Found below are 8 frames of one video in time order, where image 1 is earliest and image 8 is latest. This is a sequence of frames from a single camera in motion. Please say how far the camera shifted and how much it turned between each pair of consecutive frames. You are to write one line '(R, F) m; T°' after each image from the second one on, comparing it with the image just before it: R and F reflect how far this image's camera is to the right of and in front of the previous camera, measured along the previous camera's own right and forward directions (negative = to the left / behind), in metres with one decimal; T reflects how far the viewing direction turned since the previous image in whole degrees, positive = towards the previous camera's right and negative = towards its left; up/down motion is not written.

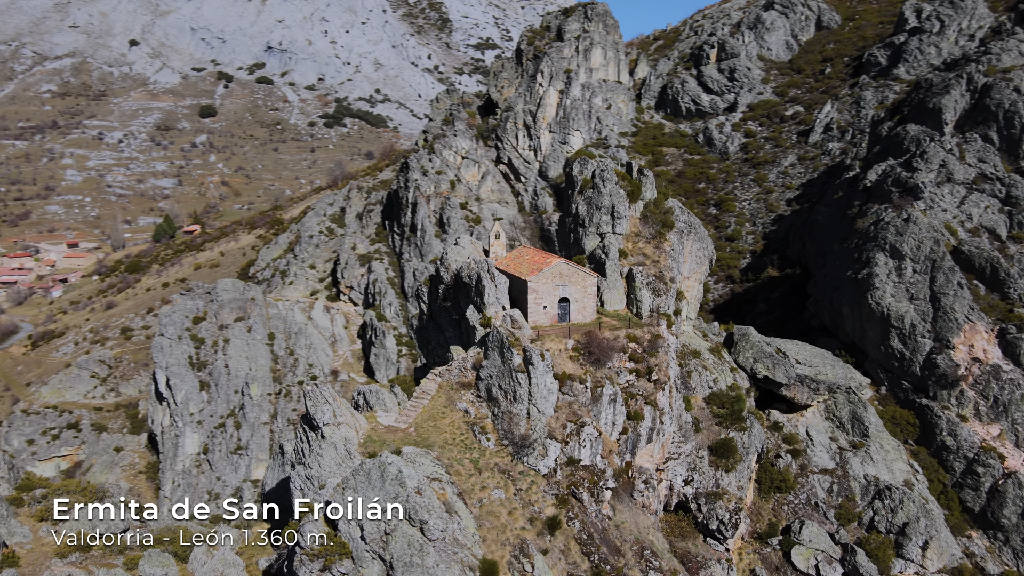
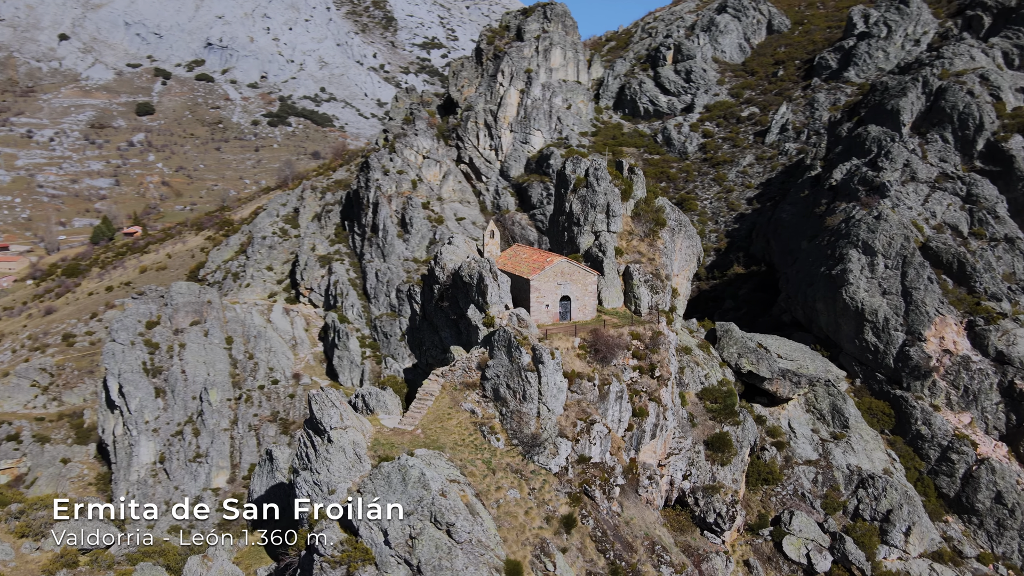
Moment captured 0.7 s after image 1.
(-1.7, +0.2) m; +4°
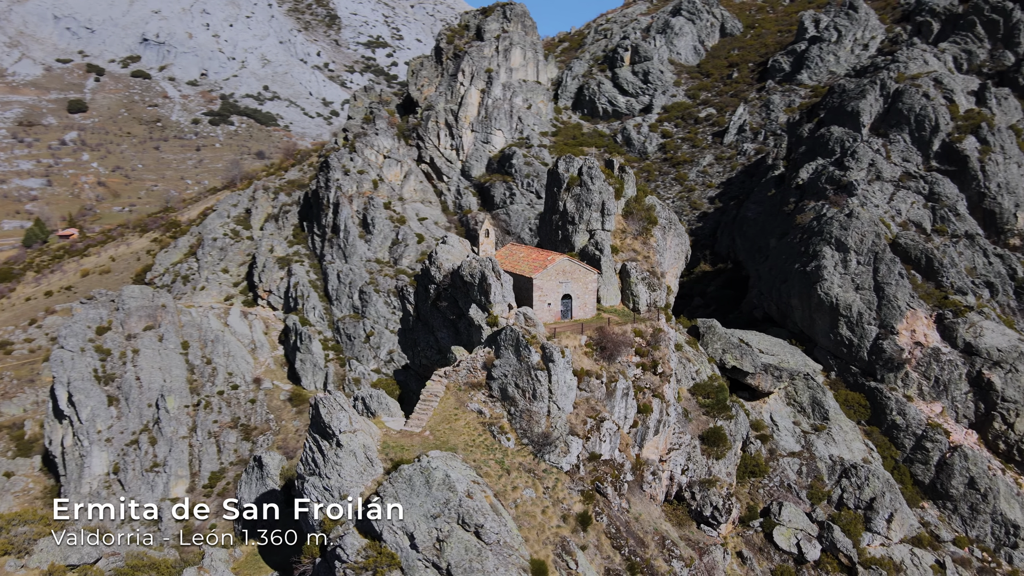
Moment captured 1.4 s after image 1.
(-1.7, +0.2) m; +4°
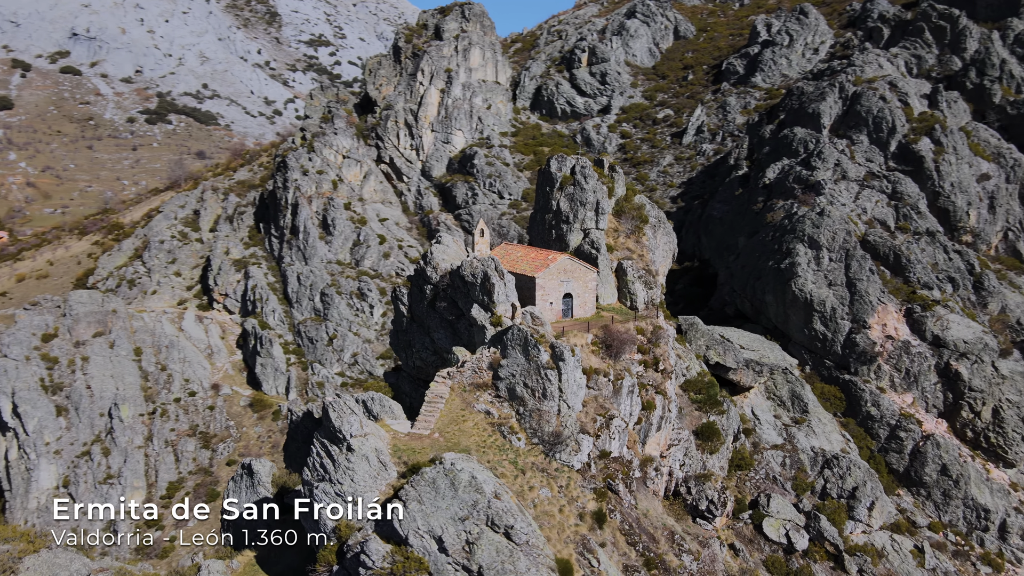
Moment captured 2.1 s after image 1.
(-1.7, +0.1) m; +4°
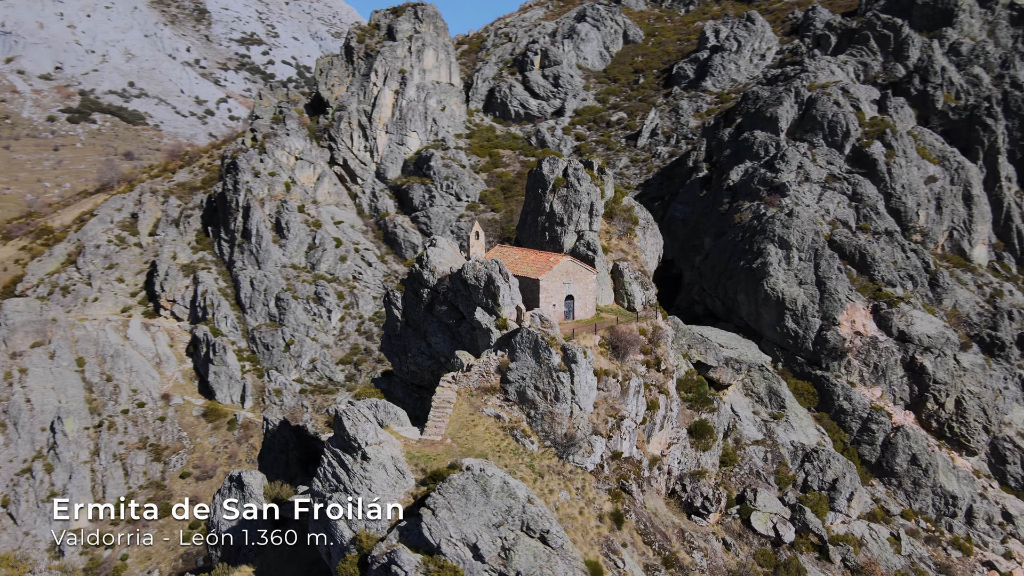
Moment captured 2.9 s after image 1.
(-1.9, +0.2) m; +5°
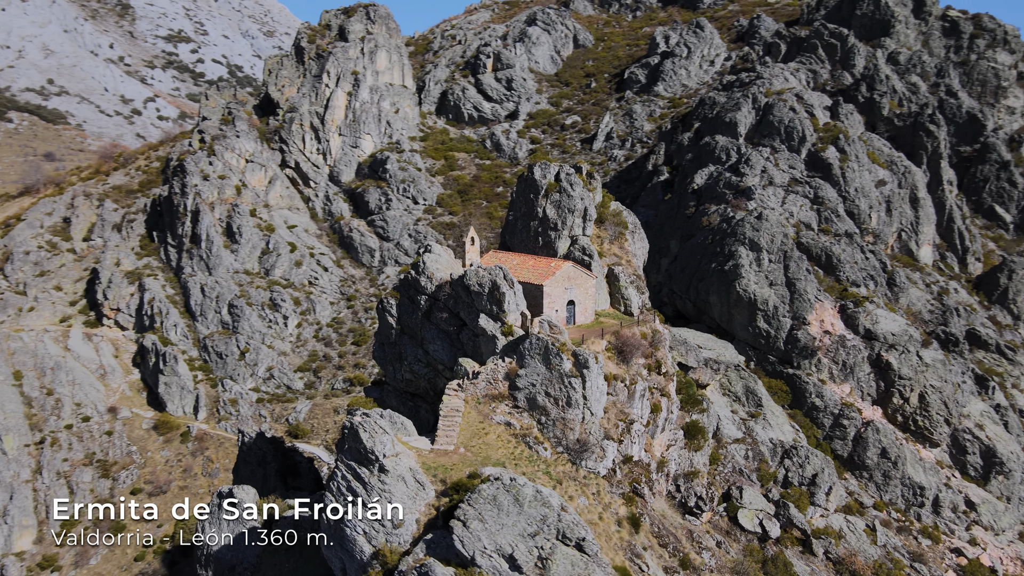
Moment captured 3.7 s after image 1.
(-1.9, +0.2) m; +5°
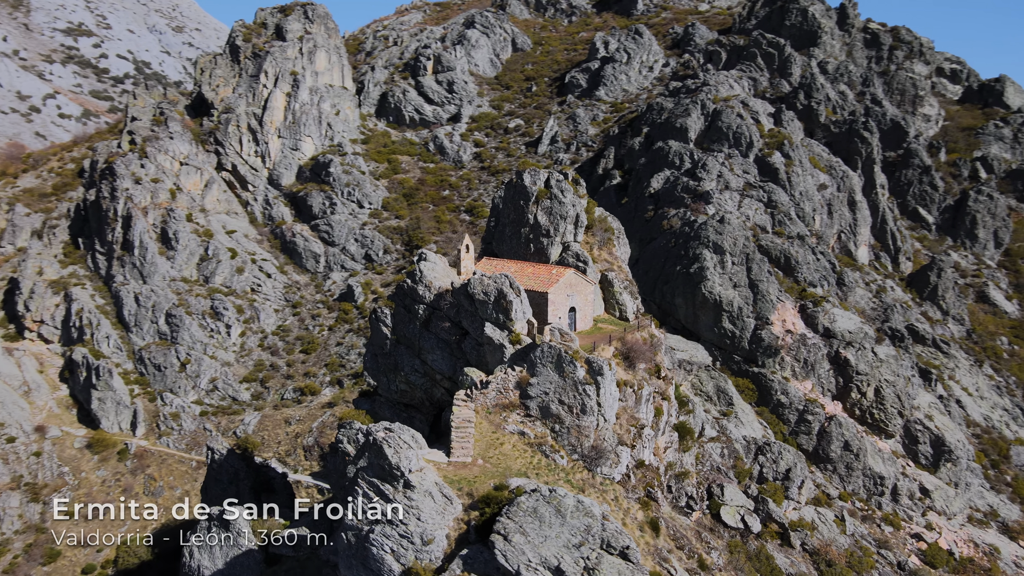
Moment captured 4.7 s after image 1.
(-2.4, +0.2) m; +6°
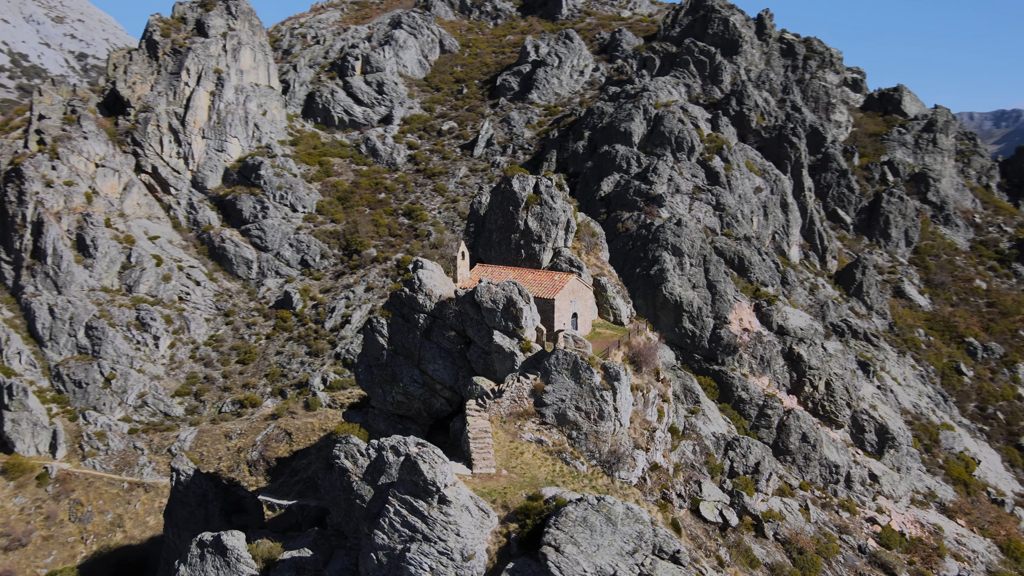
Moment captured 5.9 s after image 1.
(-2.9, +0.3) m; +7°
